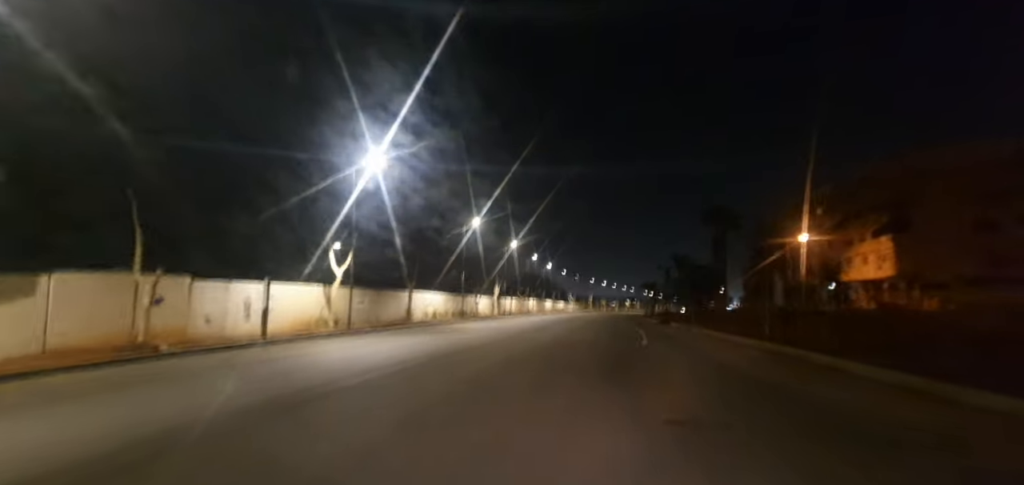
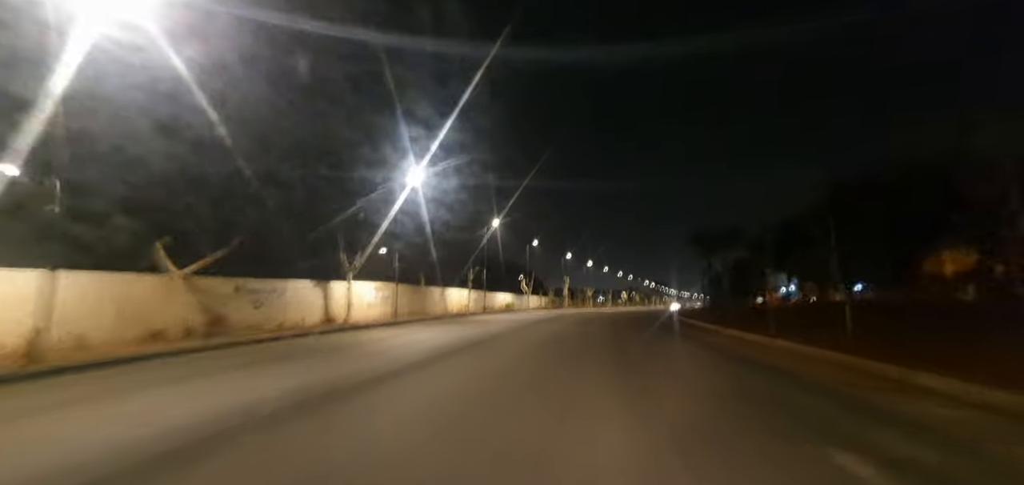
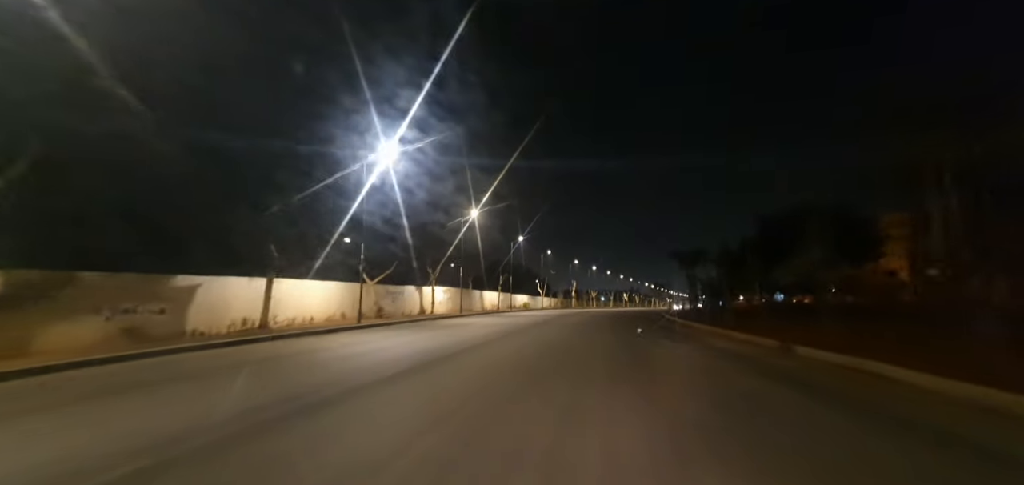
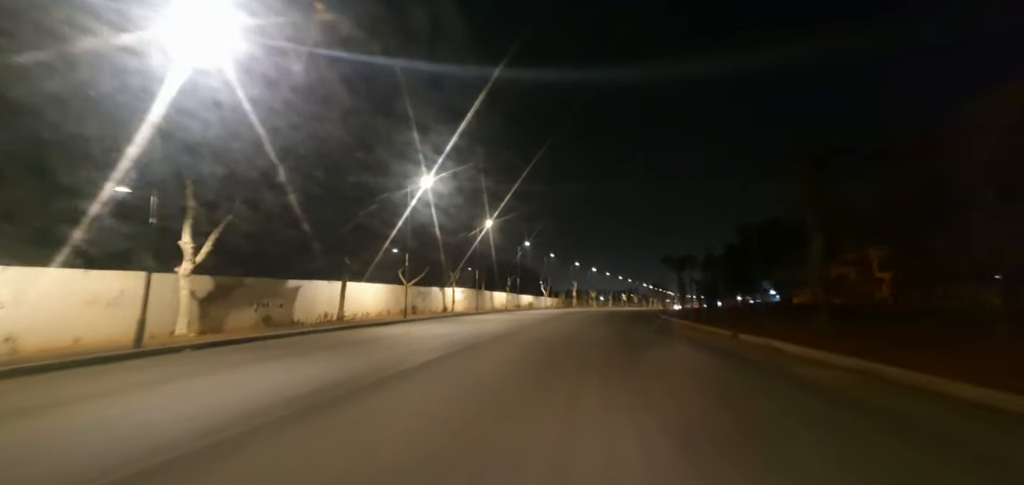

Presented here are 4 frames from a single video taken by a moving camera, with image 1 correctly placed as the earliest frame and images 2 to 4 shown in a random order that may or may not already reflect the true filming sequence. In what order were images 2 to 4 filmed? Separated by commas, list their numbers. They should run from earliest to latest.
4, 3, 2
